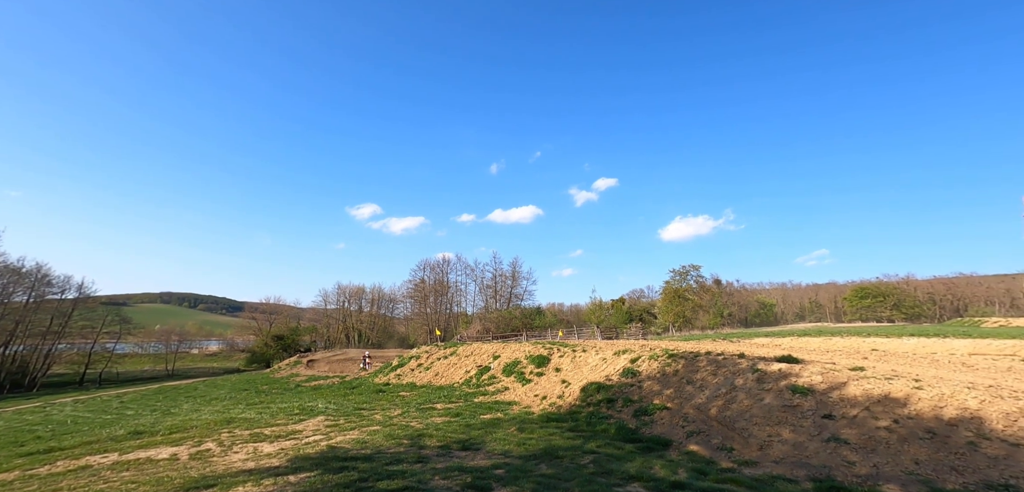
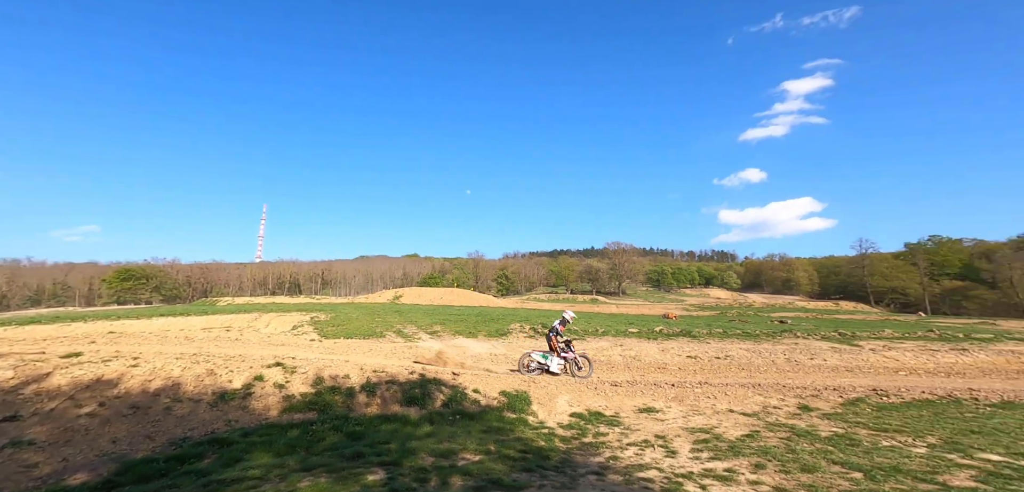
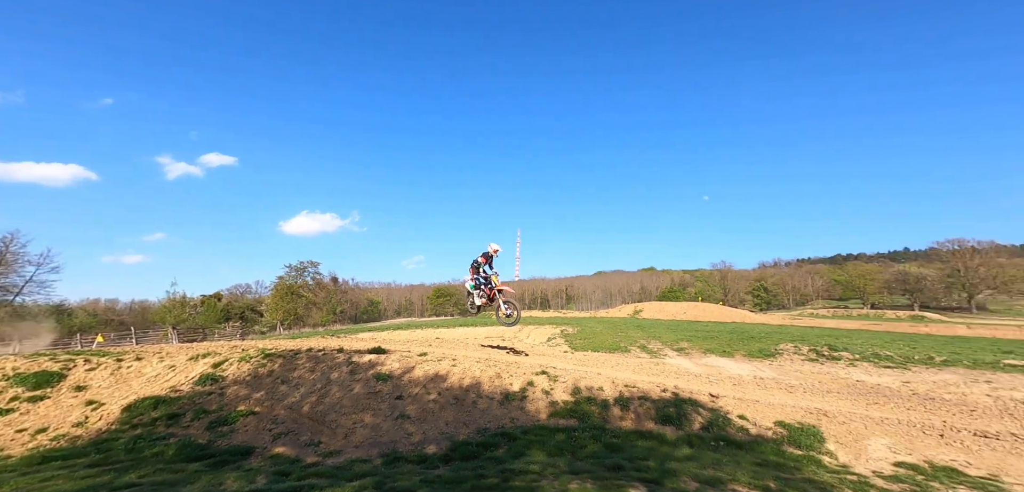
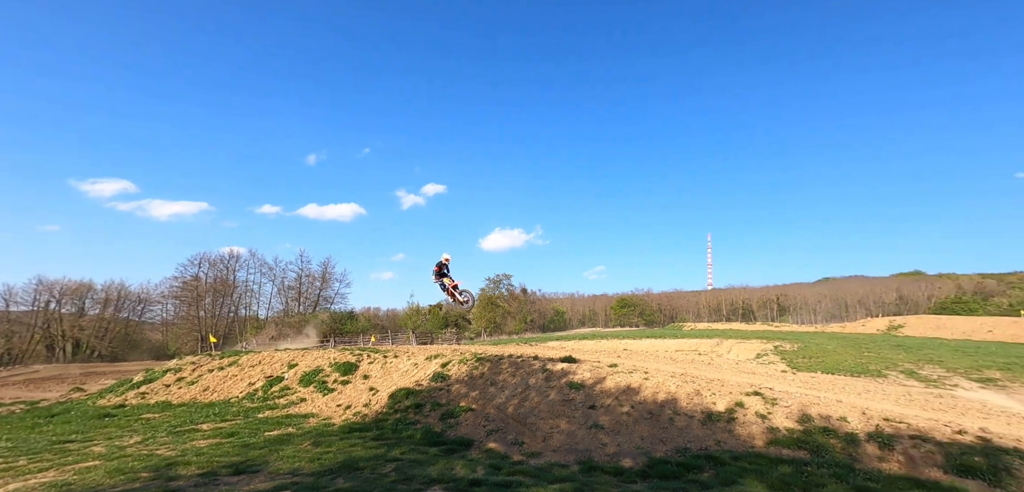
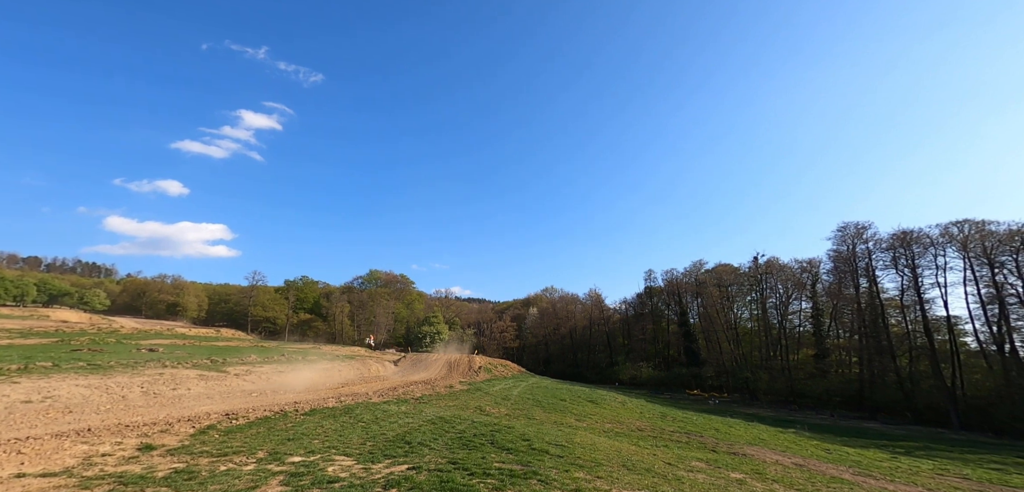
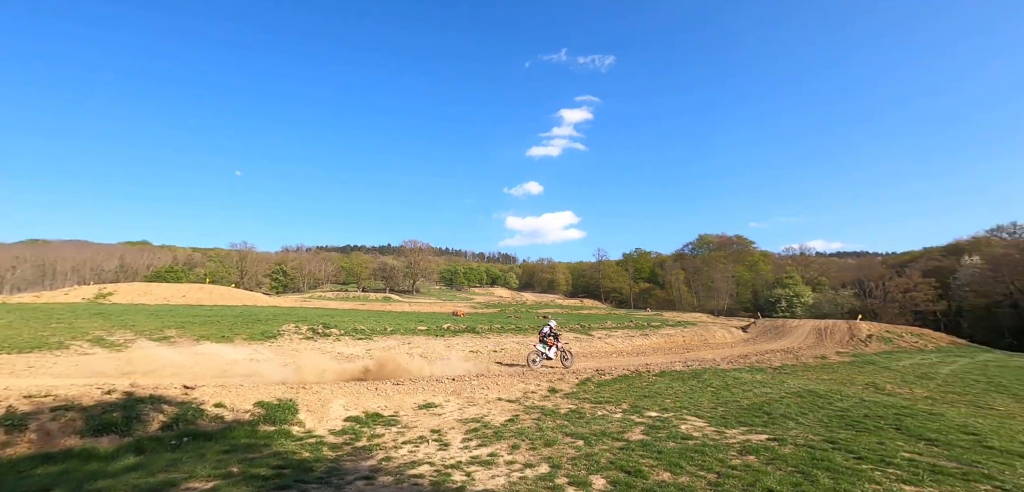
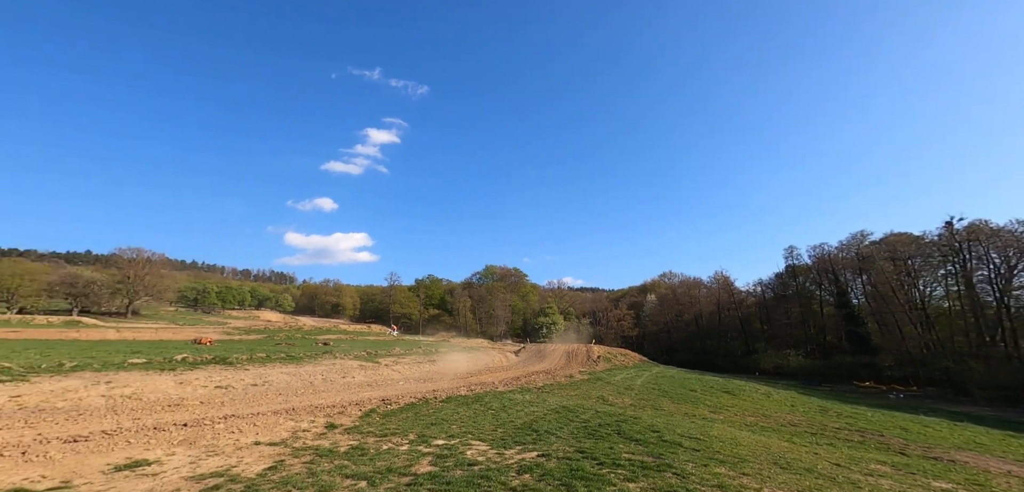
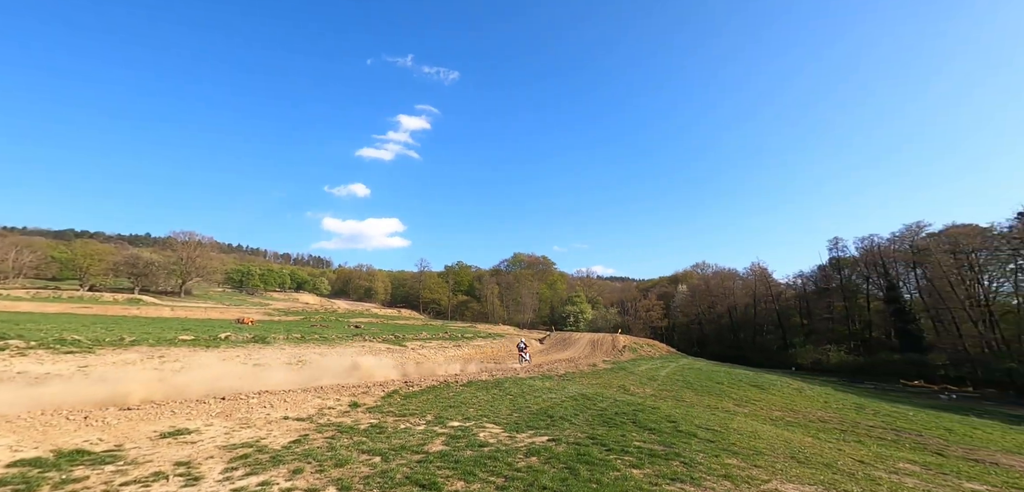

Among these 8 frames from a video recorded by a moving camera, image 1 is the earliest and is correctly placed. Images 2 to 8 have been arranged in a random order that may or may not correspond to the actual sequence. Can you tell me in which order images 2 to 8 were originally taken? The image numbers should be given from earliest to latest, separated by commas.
4, 3, 2, 6, 8, 5, 7
